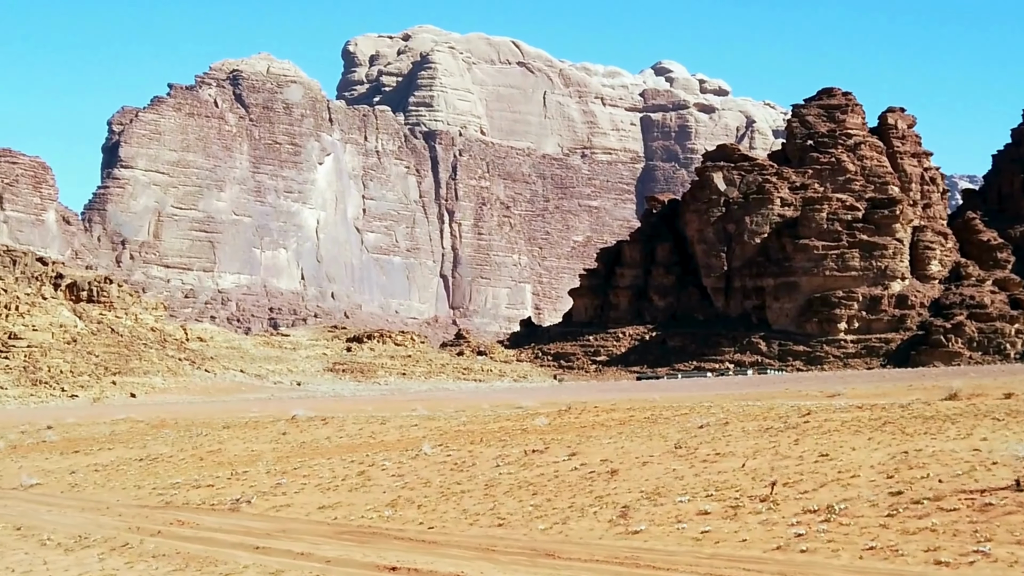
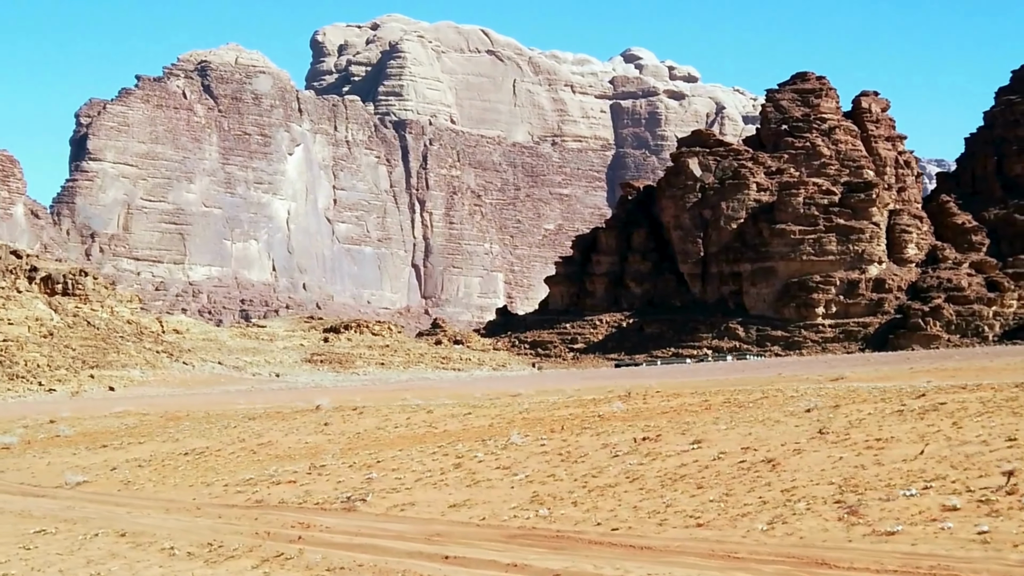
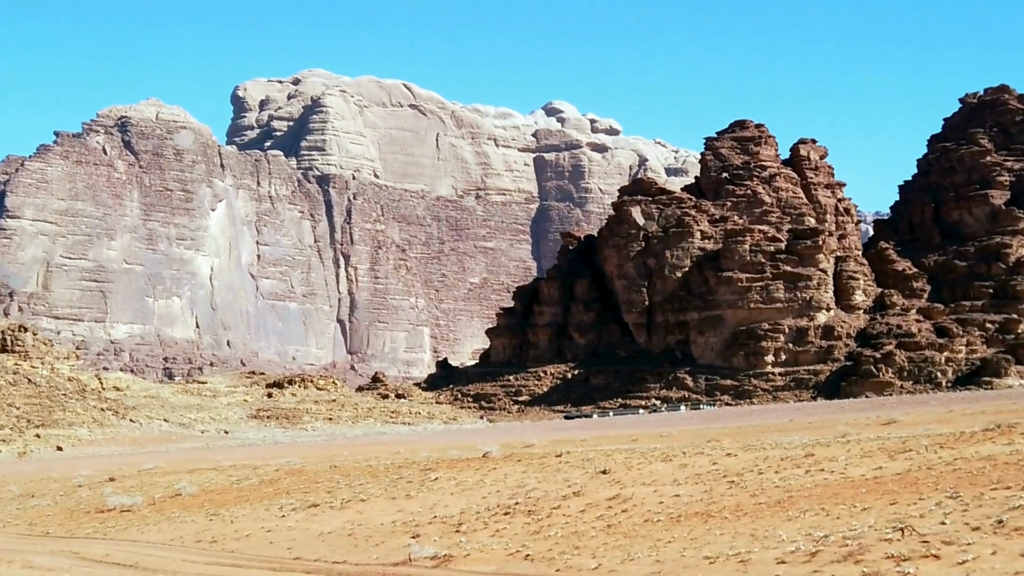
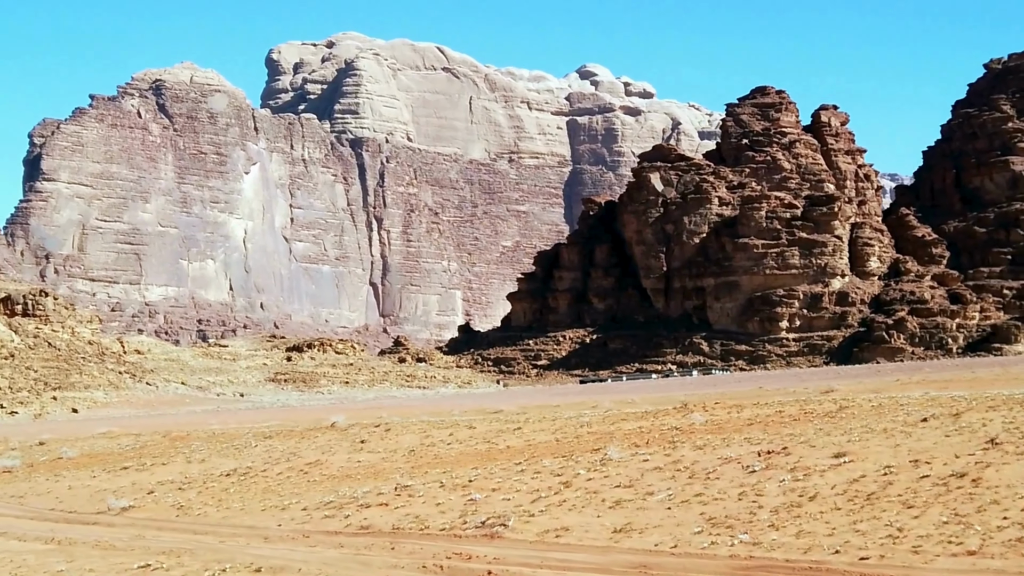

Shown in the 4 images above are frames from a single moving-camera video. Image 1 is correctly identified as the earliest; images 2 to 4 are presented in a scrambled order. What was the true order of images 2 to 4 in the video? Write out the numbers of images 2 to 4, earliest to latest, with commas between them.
2, 4, 3
